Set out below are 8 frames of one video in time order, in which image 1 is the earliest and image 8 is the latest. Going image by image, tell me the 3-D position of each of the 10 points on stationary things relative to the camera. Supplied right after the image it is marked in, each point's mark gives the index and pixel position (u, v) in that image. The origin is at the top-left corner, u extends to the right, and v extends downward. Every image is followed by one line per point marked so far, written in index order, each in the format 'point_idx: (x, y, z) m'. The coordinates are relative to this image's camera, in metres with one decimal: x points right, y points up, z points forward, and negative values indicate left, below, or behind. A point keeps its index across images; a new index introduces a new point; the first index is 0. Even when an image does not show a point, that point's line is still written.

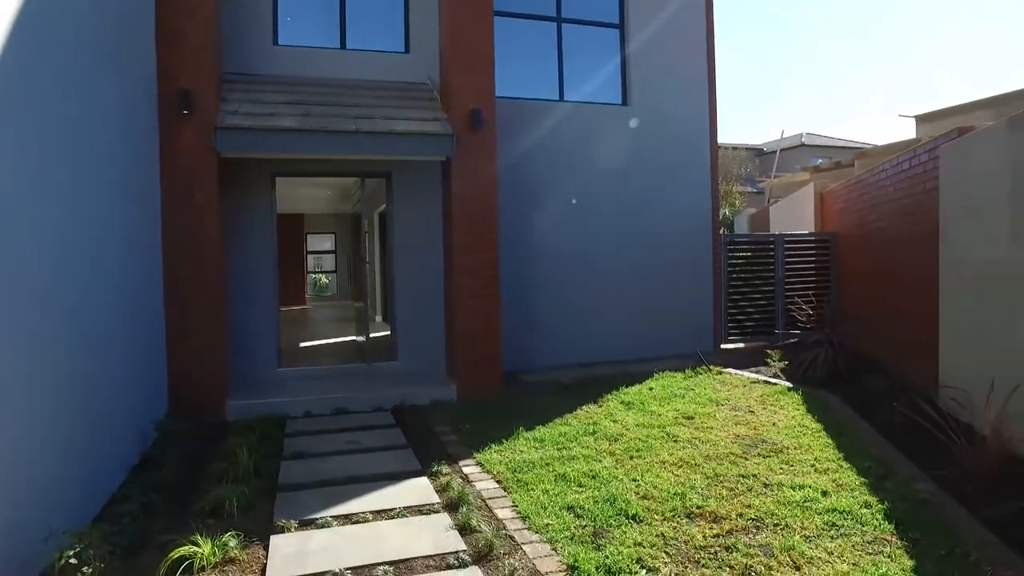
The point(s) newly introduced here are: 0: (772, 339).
0: (+4.3, -0.8, +10.5) m
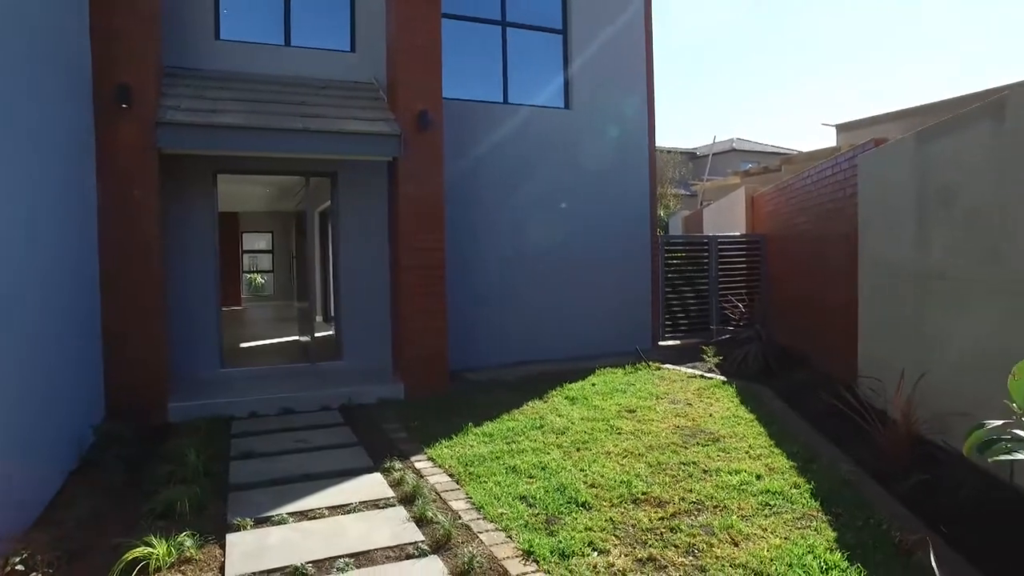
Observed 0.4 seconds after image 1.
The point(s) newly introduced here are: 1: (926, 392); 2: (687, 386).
0: (+3.3, -0.8, +11.0) m
1: (+3.3, -0.8, +5.1) m
2: (+2.1, -1.2, +7.7) m
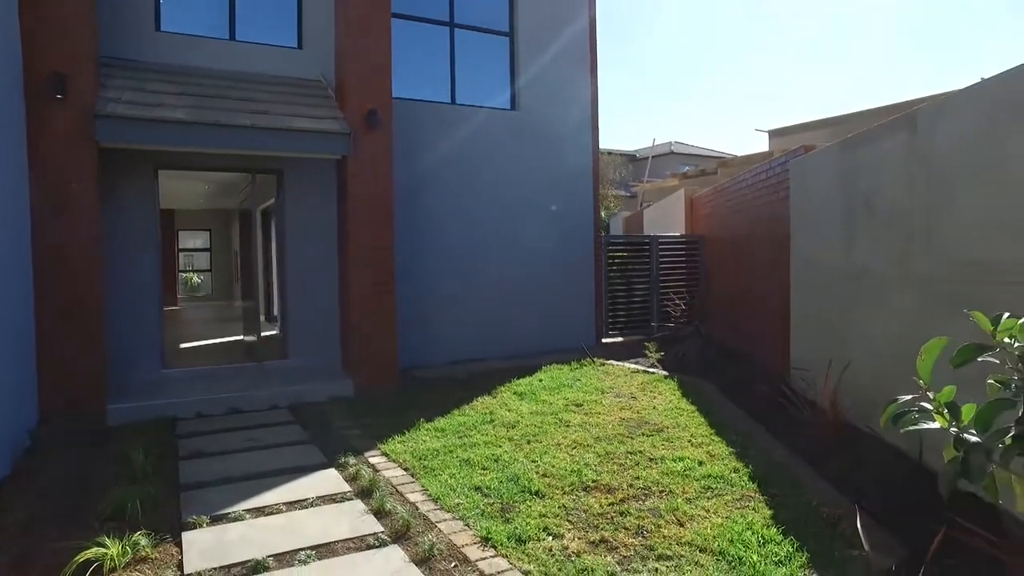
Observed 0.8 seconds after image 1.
0: (+2.4, -0.8, +11.4) m
1: (+2.9, -0.8, +5.5) m
2: (+1.5, -1.1, +8.0) m
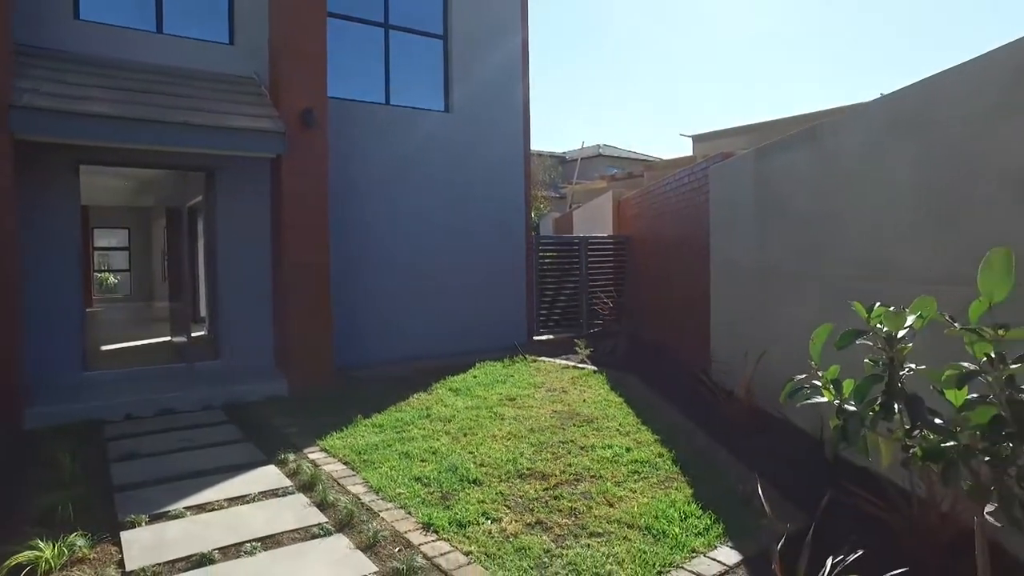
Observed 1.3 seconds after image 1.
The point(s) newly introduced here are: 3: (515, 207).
0: (+1.2, -0.8, +11.8) m
1: (+2.3, -0.8, +6.0) m
2: (+0.7, -1.1, +8.3) m
3: (+0.1, +1.4, +10.7) m
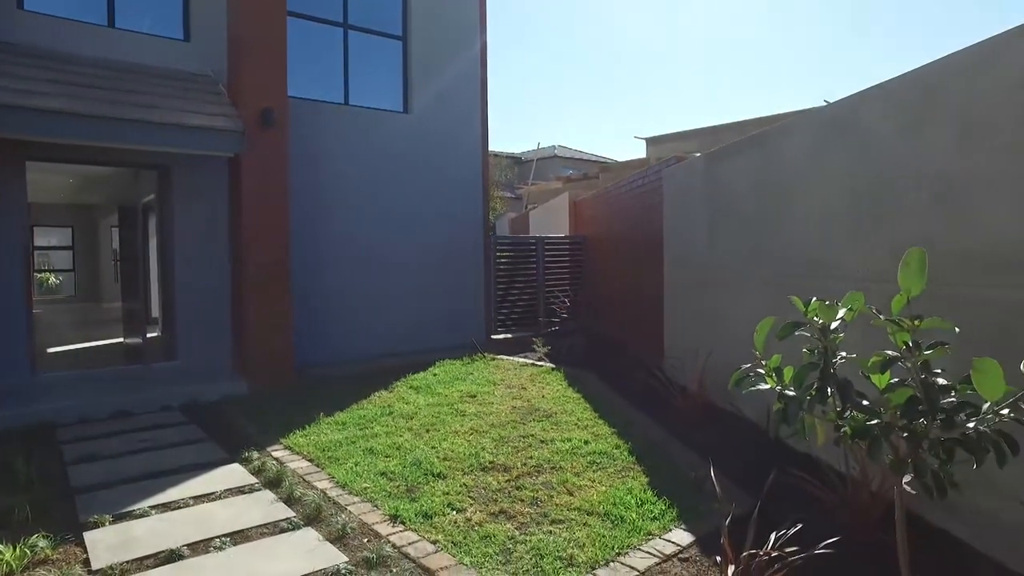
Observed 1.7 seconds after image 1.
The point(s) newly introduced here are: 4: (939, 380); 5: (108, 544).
0: (+0.5, -0.8, +12.1) m
1: (+2.0, -0.8, +6.3) m
2: (+0.1, -1.1, +8.5) m
3: (-0.6, +1.4, +10.8) m
4: (+1.5, -0.3, +2.2) m
5: (-2.3, -1.4, +3.6) m
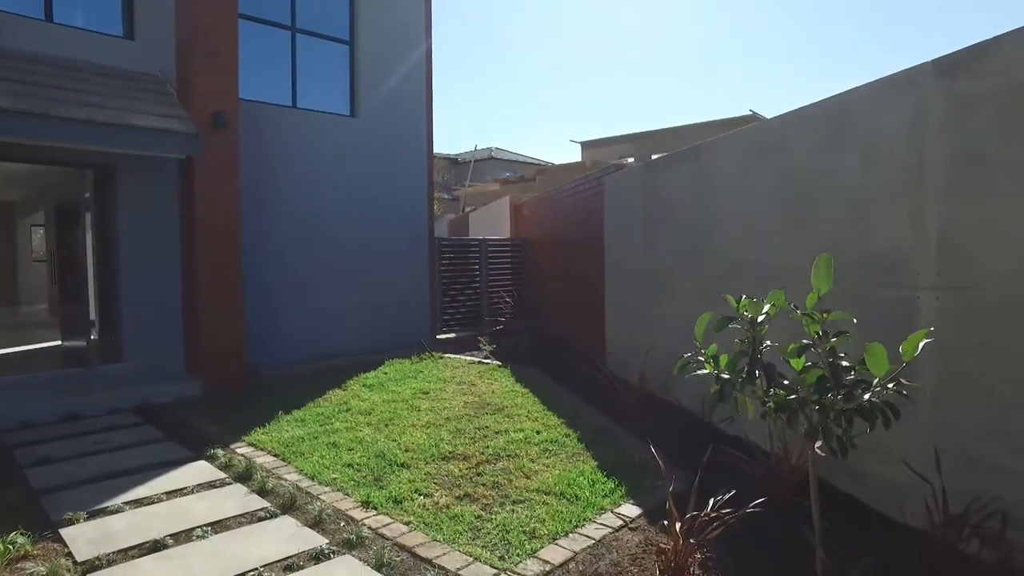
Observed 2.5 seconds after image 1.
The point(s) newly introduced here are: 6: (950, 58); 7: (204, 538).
0: (-0.6, -0.8, +12.4) m
1: (+1.5, -0.8, +6.8) m
2: (-0.6, -1.1, +8.9) m
3: (-1.6, +1.4, +11.0) m
4: (+1.4, -0.3, +2.7) m
5: (-2.5, -1.4, +3.7) m
6: (+2.3, +1.2, +3.3) m
7: (-1.8, -1.5, +3.7) m
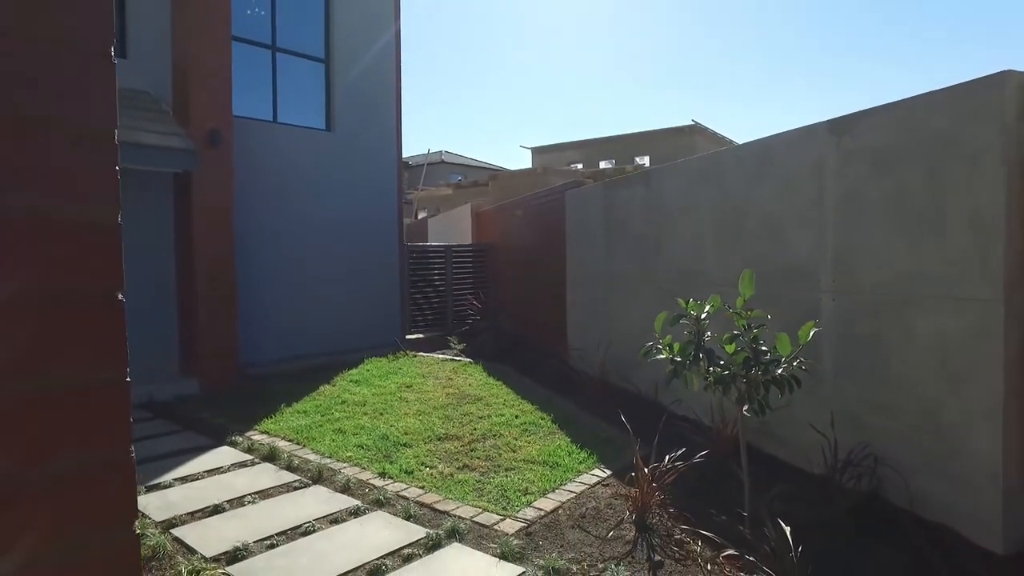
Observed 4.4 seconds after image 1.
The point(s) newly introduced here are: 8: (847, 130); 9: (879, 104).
0: (-1.3, -0.8, +13.2) m
1: (+1.2, -0.8, +7.9) m
2: (-1.0, -1.2, +9.7) m
3: (-2.2, +1.3, +11.8) m
4: (+1.4, -0.3, +3.7) m
5: (-2.5, -1.5, +4.4) m
6: (+2.3, +1.2, +4.4) m
7: (-1.8, -1.5, +4.5) m
8: (+2.3, +1.1, +4.3) m
9: (+2.3, +1.2, +4.1) m
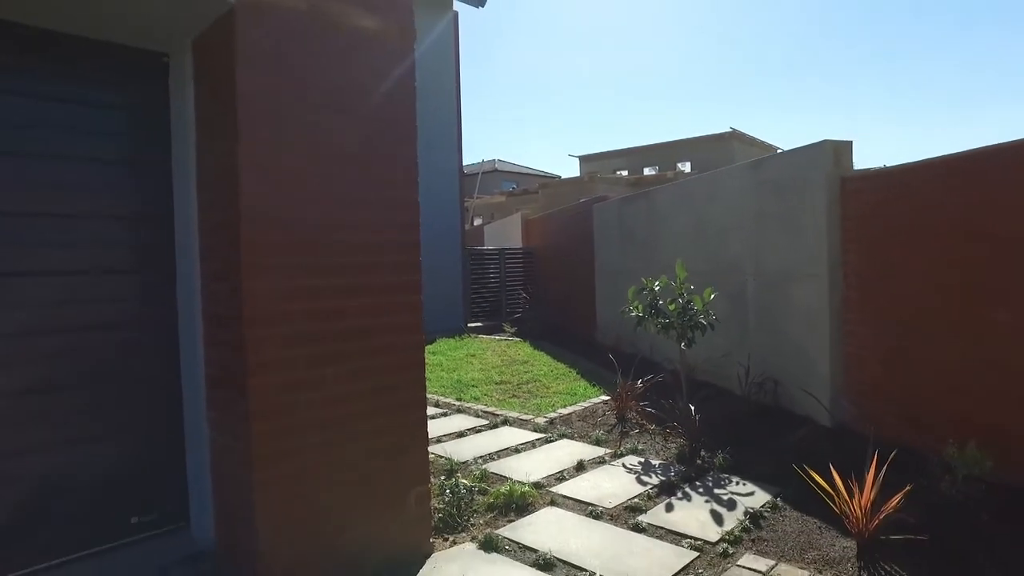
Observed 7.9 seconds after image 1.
0: (-0.3, -0.7, +15.8) m
1: (+1.8, -0.7, +10.2) m
2: (-0.2, -1.1, +12.3) m
3: (-1.3, +1.4, +14.5) m
4: (+1.7, -0.2, +6.1) m
5: (-2.1, -1.4, +7.1) m
6: (+2.6, +1.3, +6.8) m
7: (-1.5, -1.4, +7.1) m
8: (+2.6, +1.2, +6.7) m
9: (+2.6, +1.4, +6.4) m
